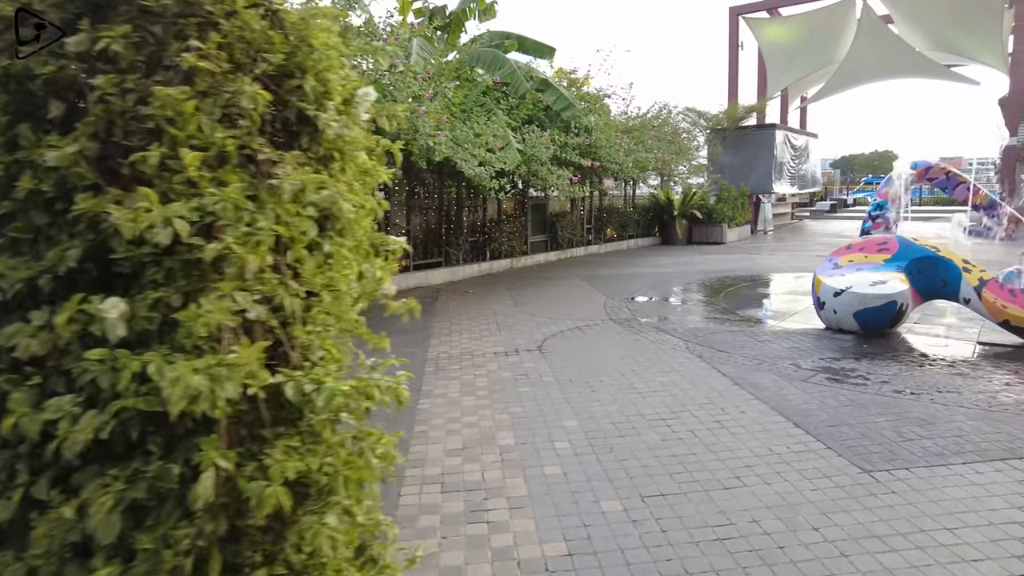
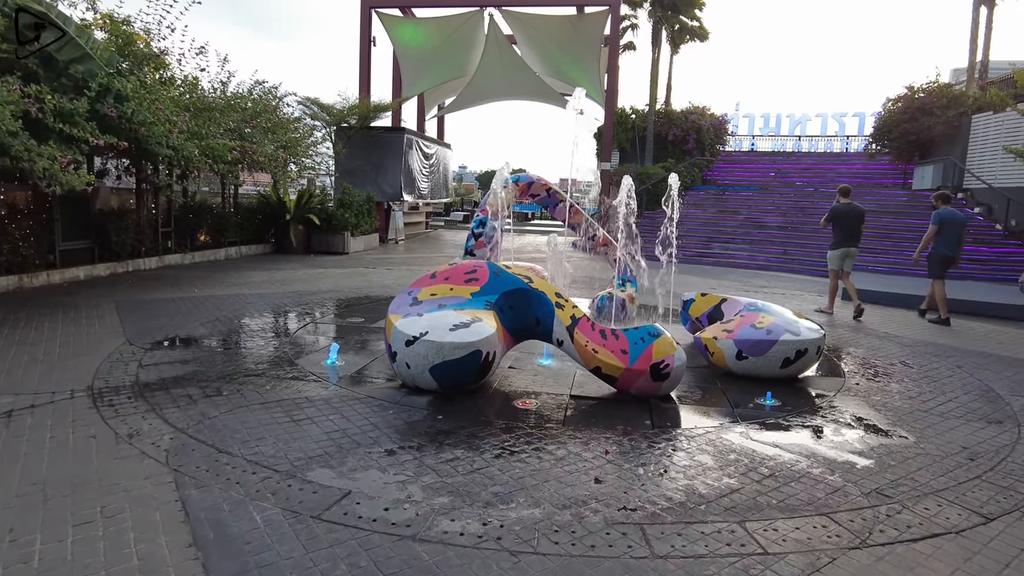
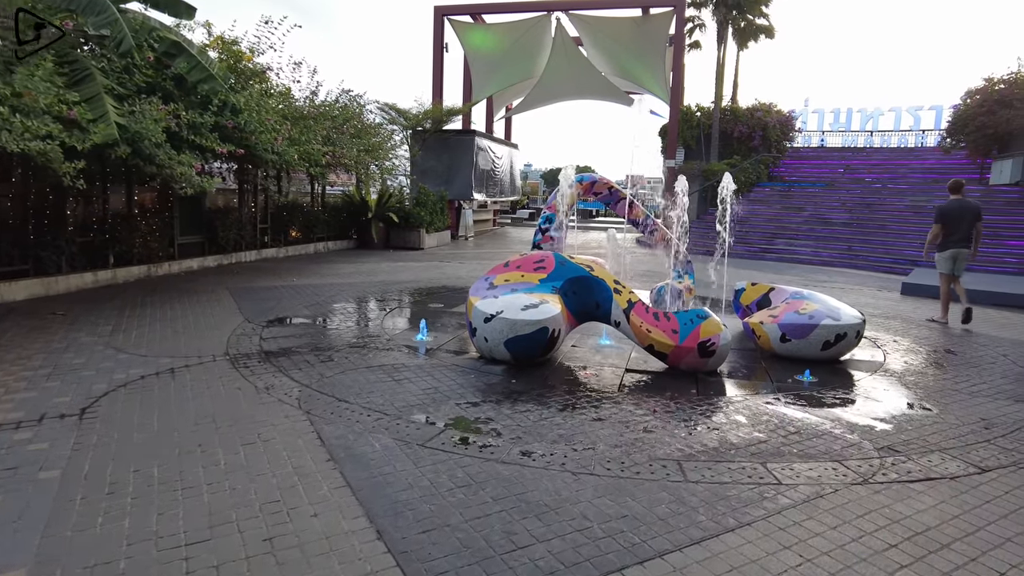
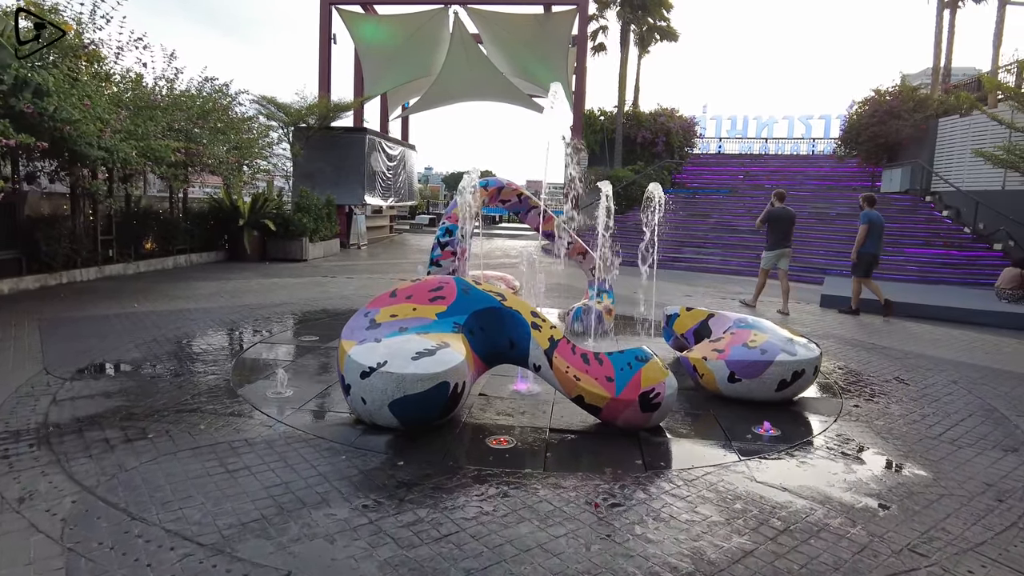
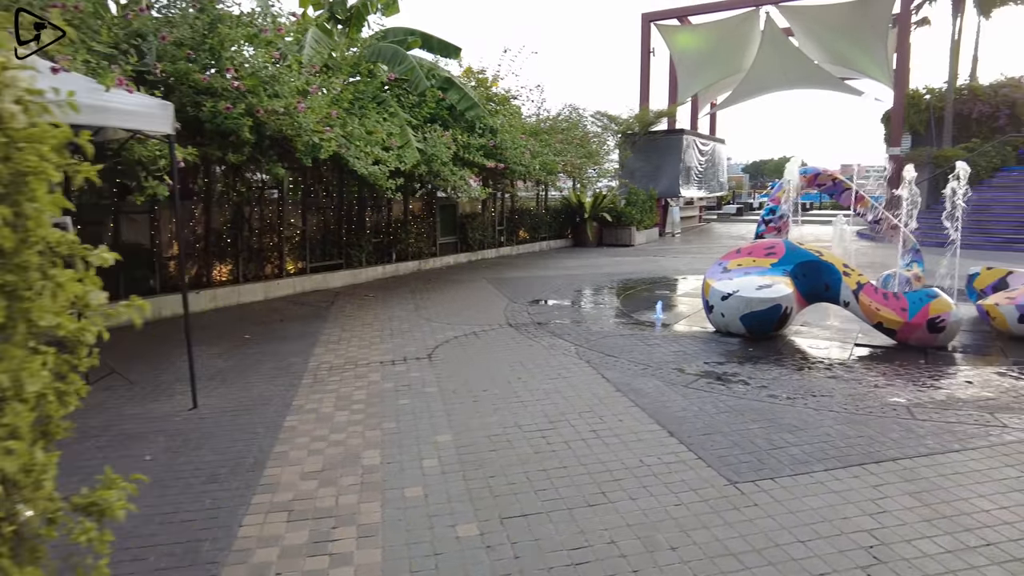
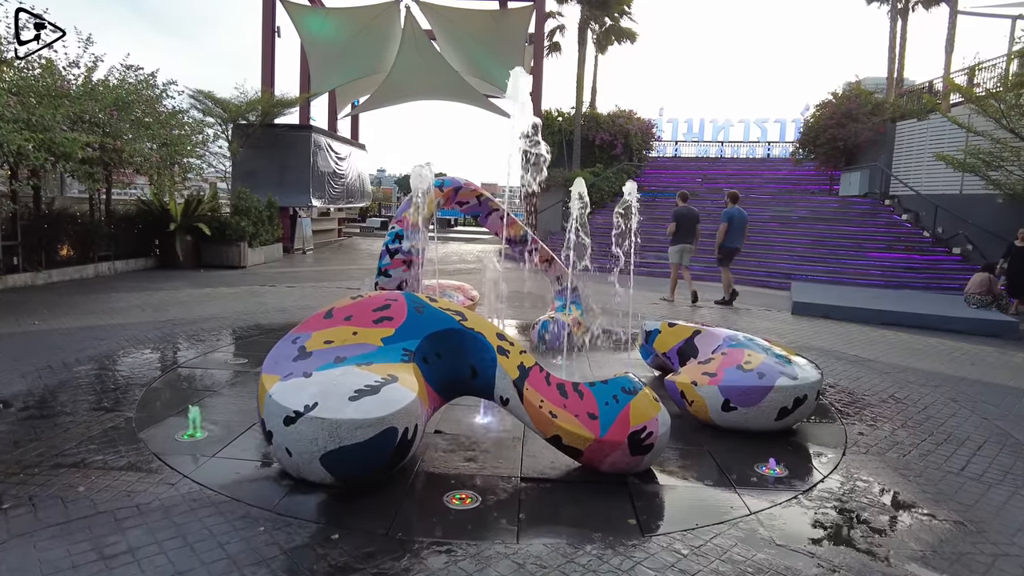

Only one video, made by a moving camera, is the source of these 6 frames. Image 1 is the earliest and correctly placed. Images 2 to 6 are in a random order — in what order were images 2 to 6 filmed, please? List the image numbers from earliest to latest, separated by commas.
5, 3, 2, 4, 6
